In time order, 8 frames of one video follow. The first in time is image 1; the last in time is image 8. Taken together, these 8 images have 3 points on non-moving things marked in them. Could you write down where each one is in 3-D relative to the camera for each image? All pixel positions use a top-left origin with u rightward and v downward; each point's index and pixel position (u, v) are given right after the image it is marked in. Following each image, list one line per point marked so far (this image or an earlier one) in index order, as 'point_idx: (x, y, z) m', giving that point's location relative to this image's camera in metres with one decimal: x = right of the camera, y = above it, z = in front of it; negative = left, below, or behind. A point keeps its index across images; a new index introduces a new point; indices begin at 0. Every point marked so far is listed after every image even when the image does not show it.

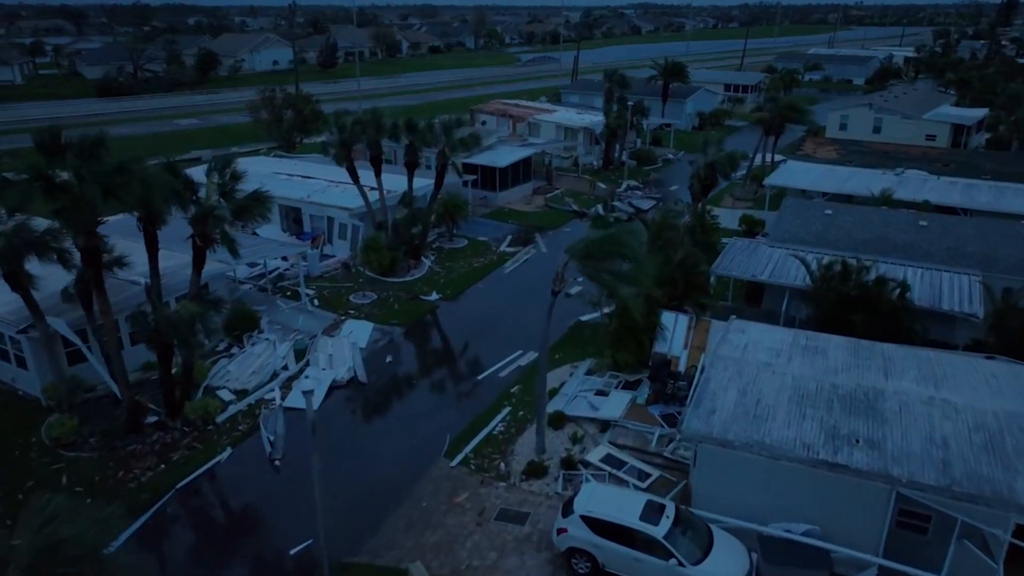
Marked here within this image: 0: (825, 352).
0: (+7.5, -1.6, +17.1) m
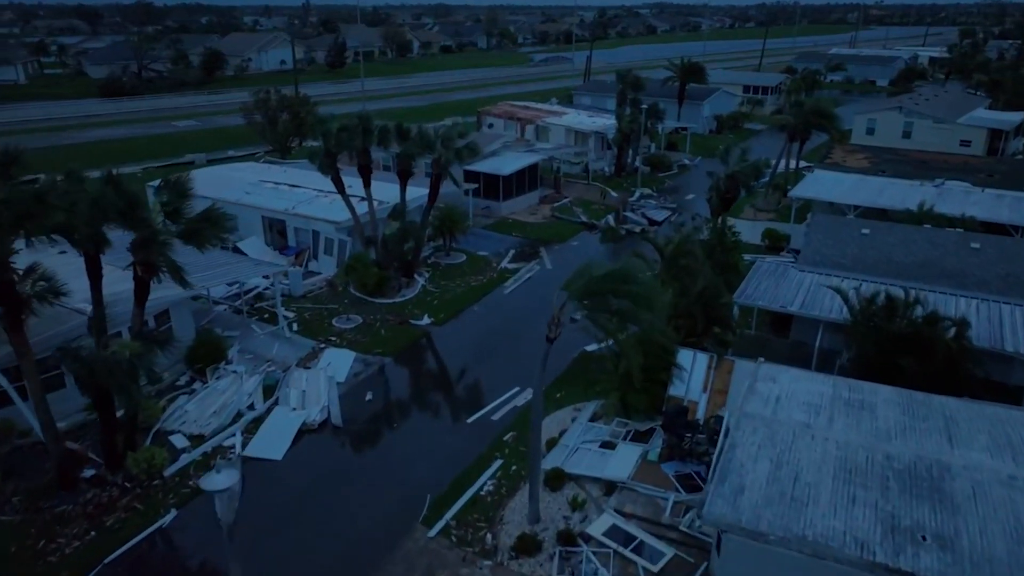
0: (+7.3, -2.5, +14.3) m
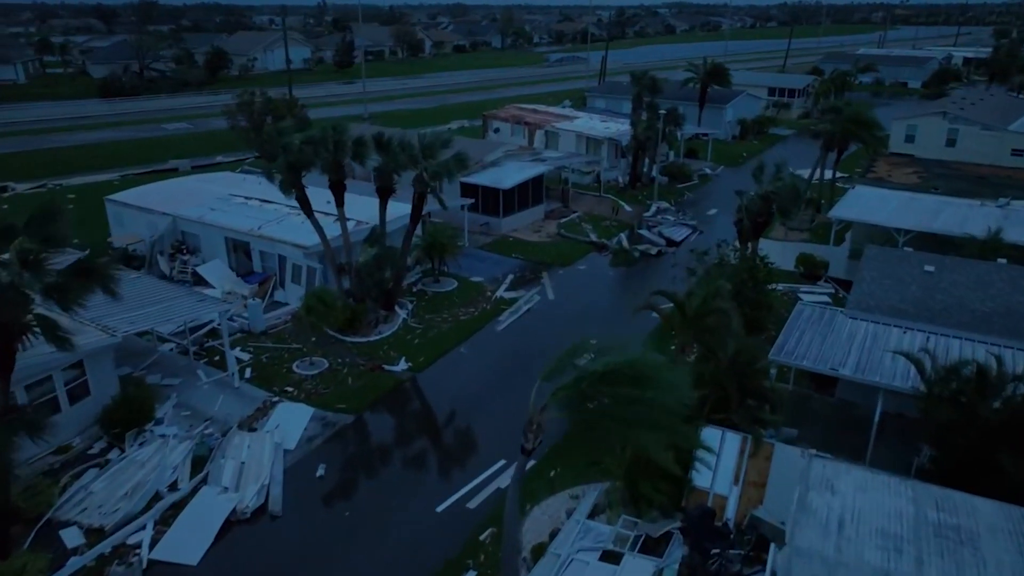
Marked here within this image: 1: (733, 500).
0: (+6.8, -3.8, +10.4) m
1: (+4.3, -4.2, +13.8) m
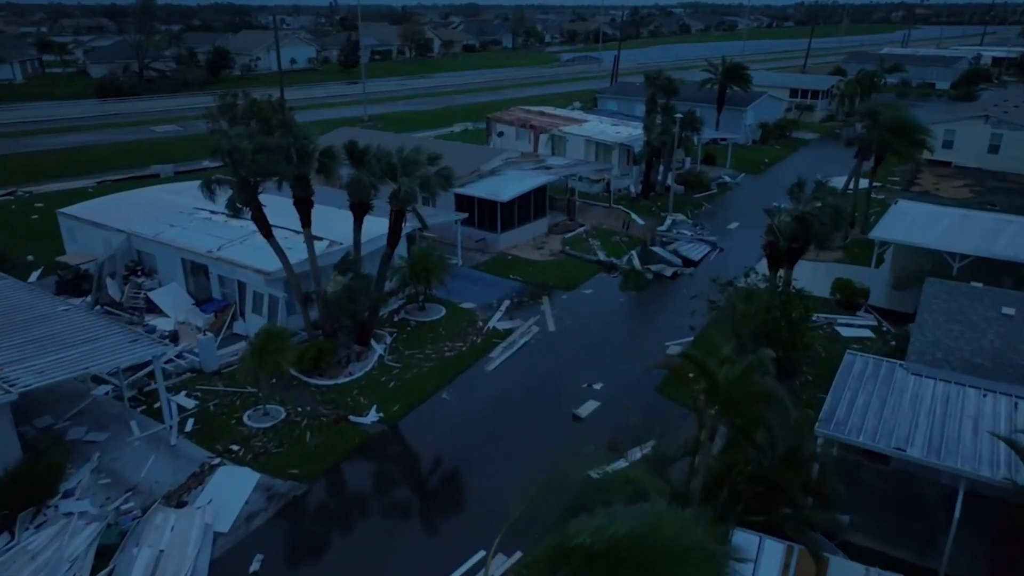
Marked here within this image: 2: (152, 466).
0: (+6.3, -4.8, +7.0) m
1: (+3.9, -5.2, +10.4) m
2: (-8.2, -4.1, +16.2) m
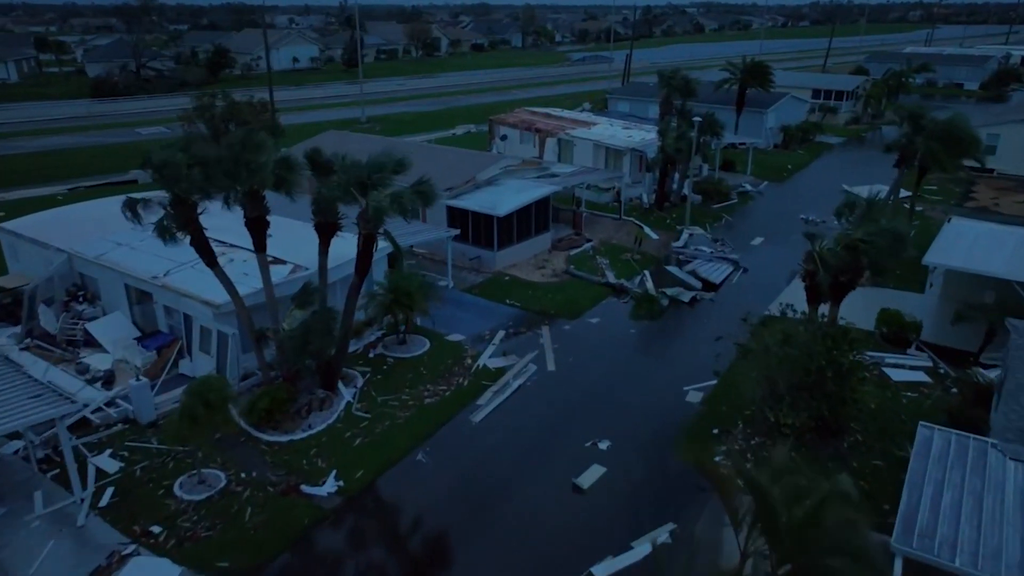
0: (+5.8, -5.7, +3.6) m
1: (+3.5, -6.1, +7.1) m
2: (-8.5, -4.9, +13.1) m
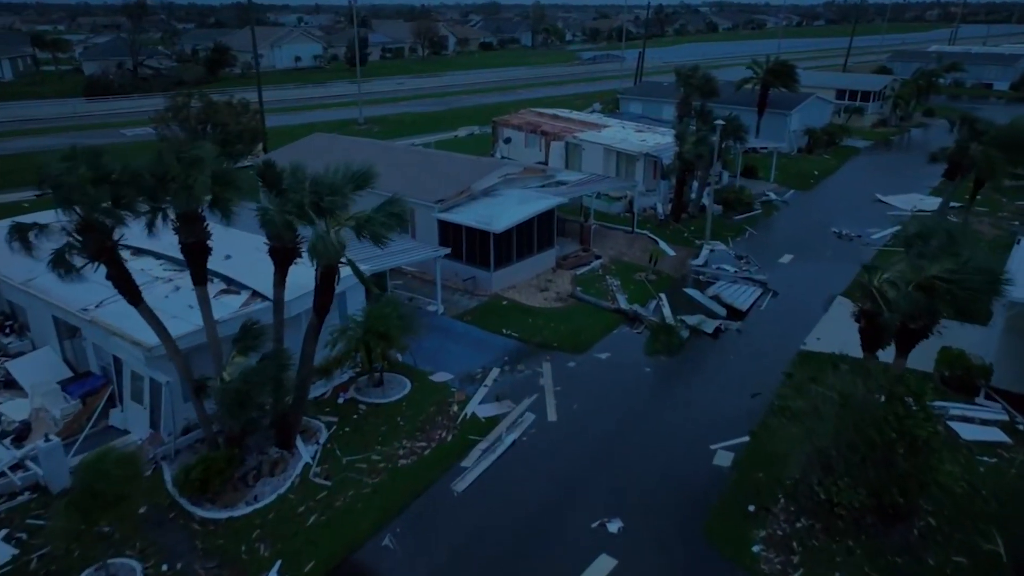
0: (+5.4, -6.6, +0.4) m
1: (+3.1, -7.0, +3.9) m
2: (-8.8, -5.7, +10.1) m
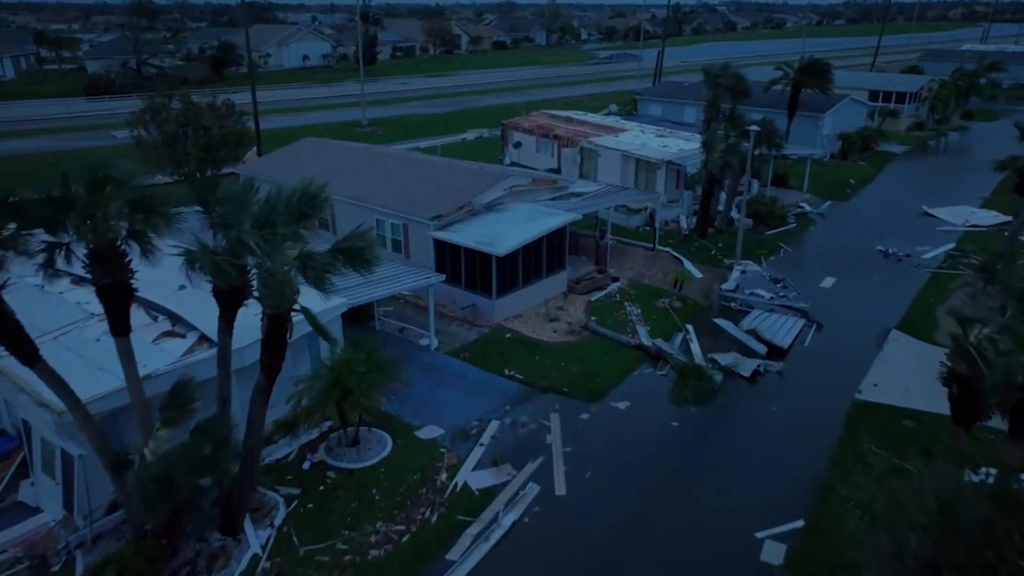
0: (+5.1, -7.5, -2.7) m
1: (+2.8, -7.9, +0.8) m
2: (-9.0, -6.6, +7.2) m
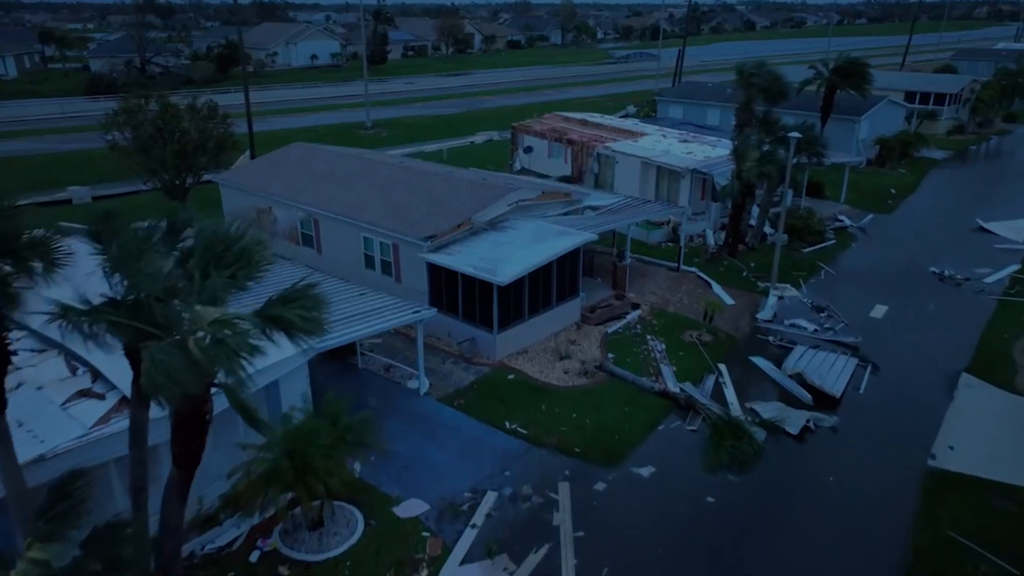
0: (+4.7, -8.4, -5.7) m
1: (+2.5, -8.7, -2.1) m
2: (-9.2, -7.3, +4.5) m
